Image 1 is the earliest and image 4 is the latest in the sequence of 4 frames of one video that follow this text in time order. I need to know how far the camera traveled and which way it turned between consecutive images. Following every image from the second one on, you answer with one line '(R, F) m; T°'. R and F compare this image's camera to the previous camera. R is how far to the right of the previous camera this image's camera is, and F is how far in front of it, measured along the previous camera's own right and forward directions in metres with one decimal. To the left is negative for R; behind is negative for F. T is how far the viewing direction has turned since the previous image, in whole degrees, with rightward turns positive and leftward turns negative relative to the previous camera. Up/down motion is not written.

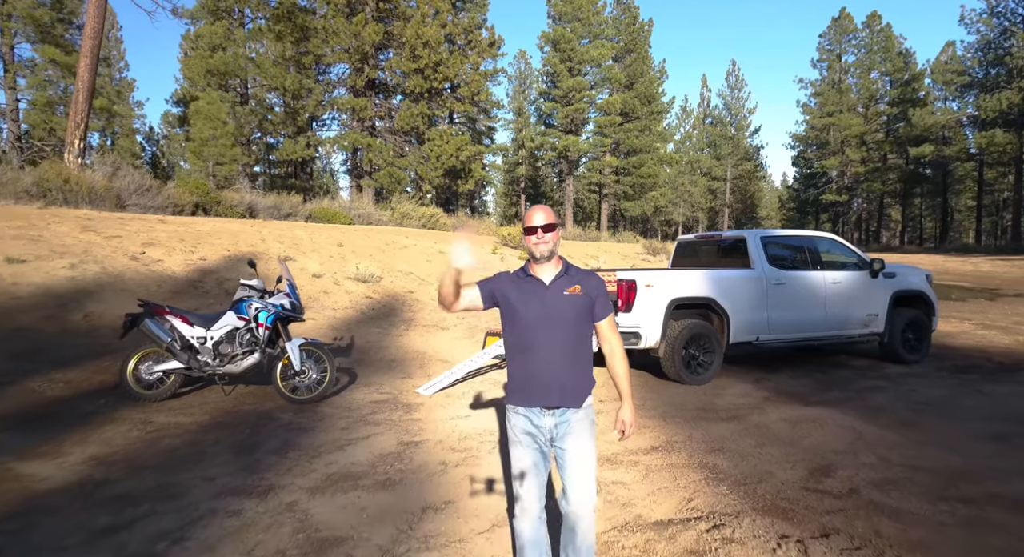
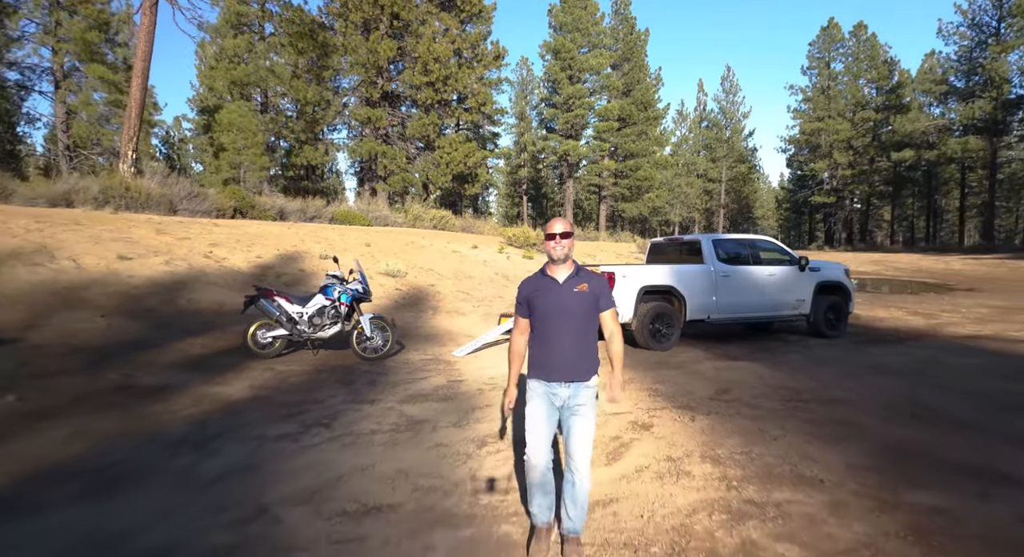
(-0.1, -1.9) m; 0°
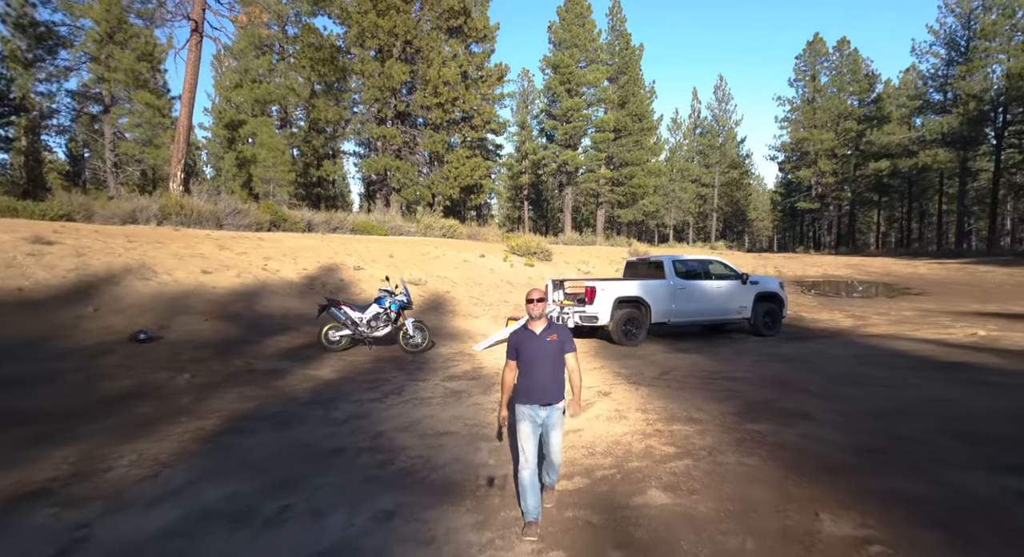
(-0.1, -2.4) m; 0°
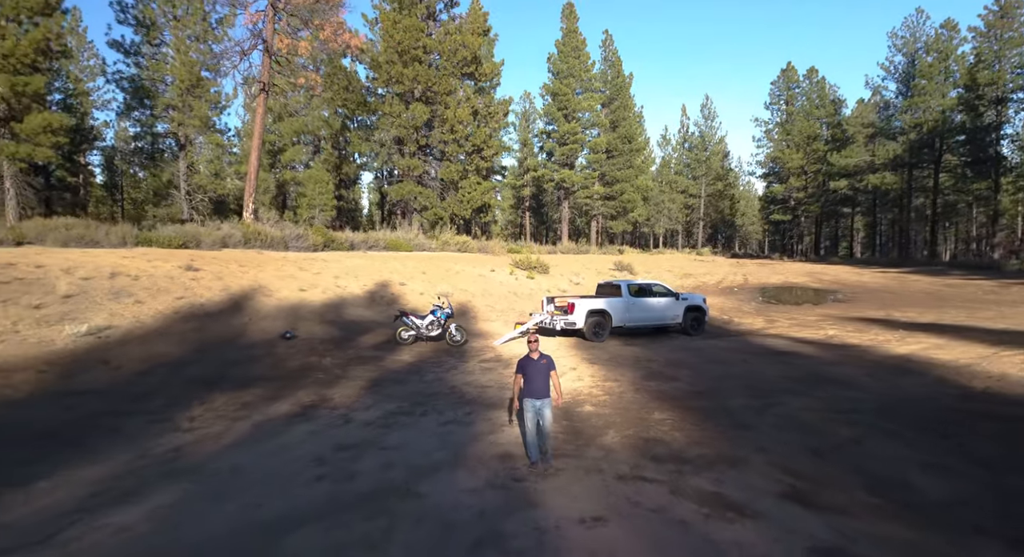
(-0.2, -5.0) m; 0°
